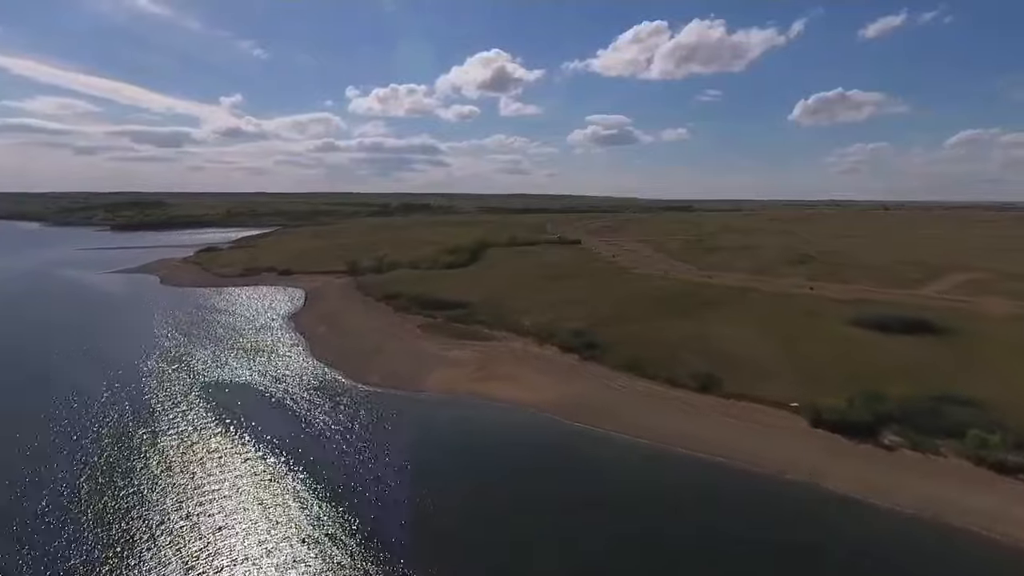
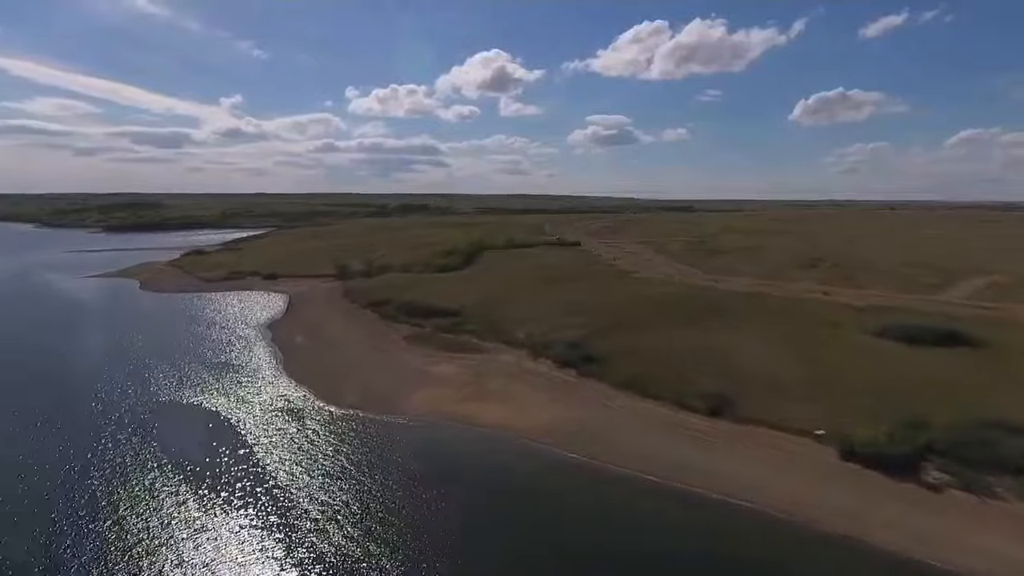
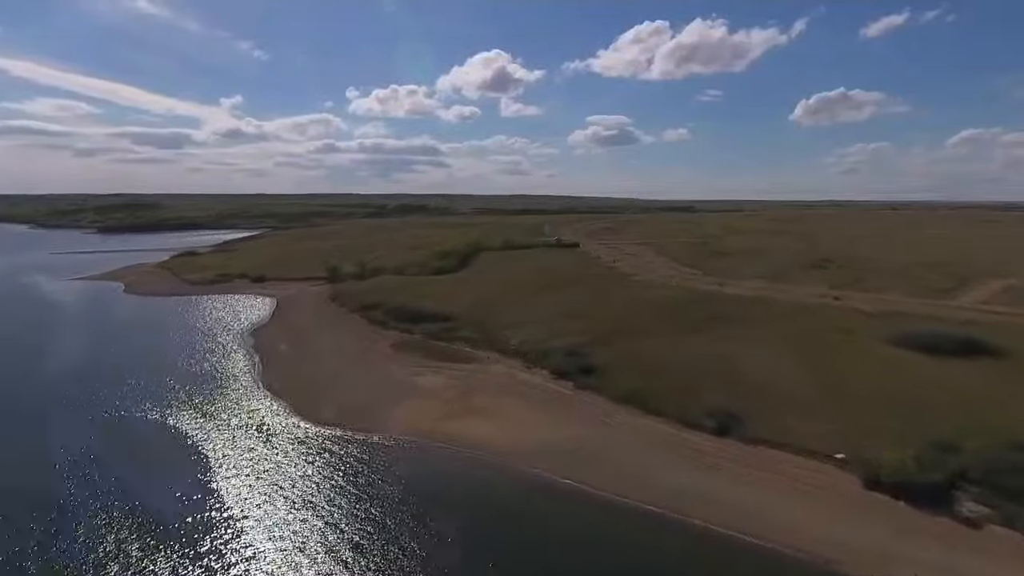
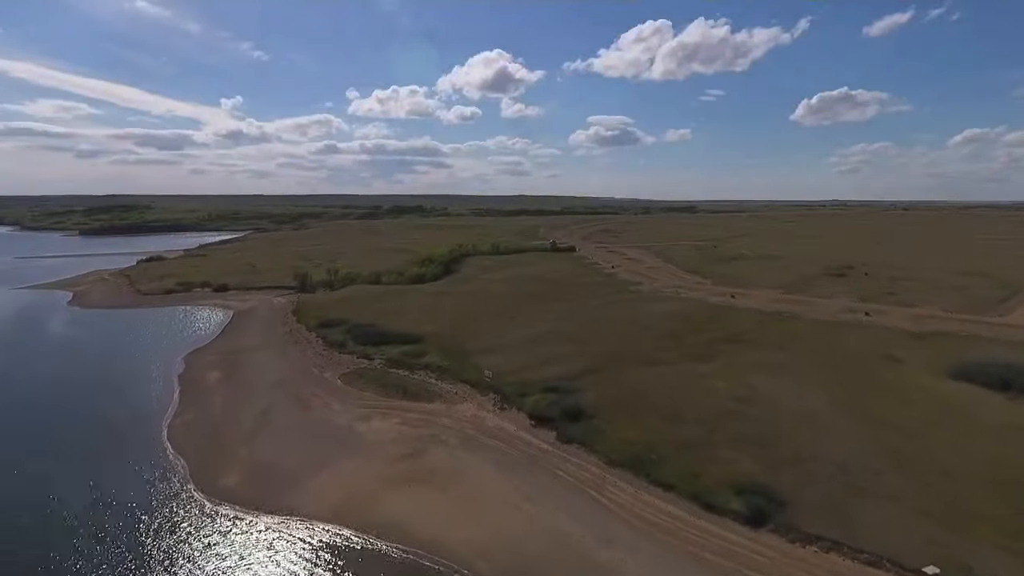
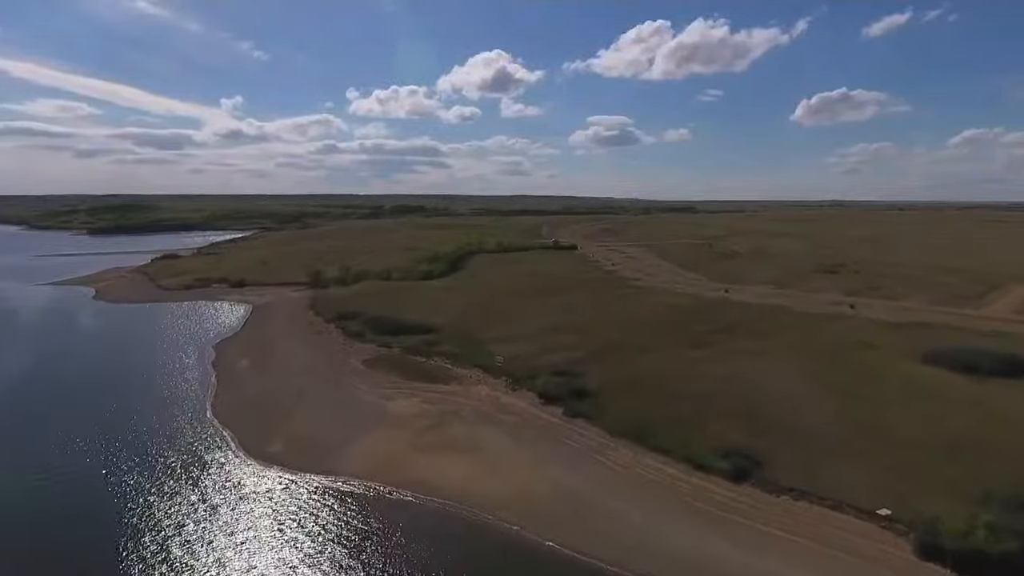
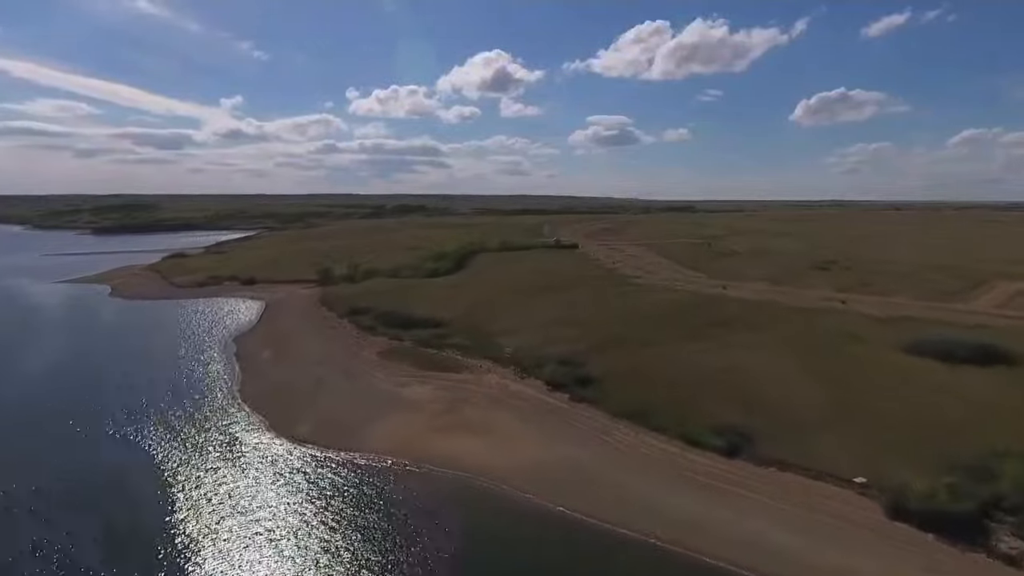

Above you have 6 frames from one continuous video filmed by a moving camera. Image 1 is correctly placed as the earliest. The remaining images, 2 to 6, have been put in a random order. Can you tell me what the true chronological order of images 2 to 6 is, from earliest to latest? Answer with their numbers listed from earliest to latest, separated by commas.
2, 3, 6, 5, 4
